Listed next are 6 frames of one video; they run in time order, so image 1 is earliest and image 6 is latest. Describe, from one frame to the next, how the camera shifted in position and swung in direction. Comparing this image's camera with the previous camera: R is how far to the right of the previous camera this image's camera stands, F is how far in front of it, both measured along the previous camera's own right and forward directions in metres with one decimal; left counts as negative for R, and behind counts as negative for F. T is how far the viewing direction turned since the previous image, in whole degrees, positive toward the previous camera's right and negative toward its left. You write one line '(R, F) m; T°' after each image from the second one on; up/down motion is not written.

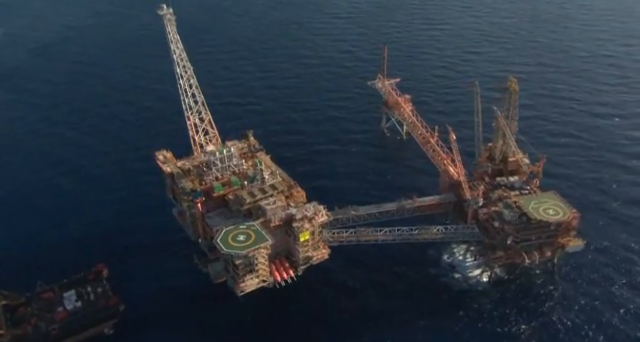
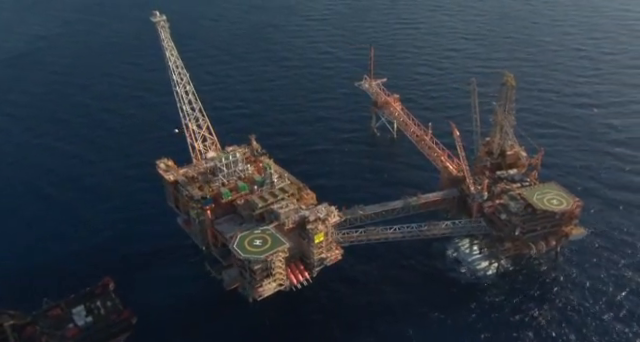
(-4.6, 0.0) m; +3°
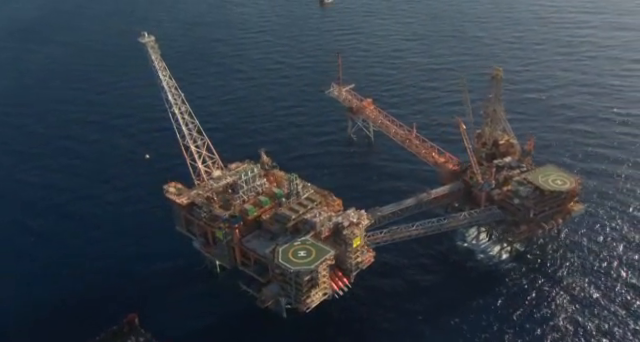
(-11.6, +0.5) m; +8°
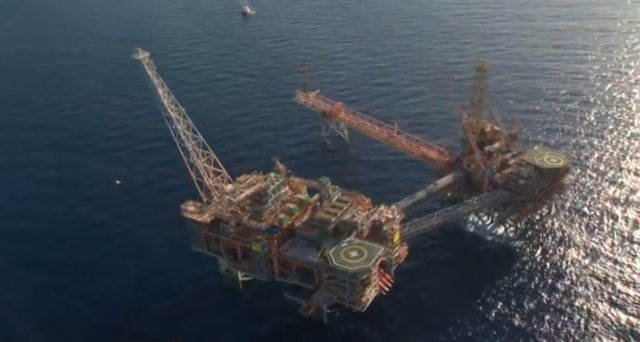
(-13.7, +0.9) m; +10°
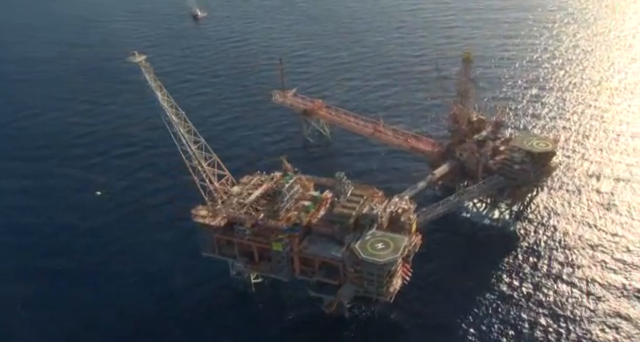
(-8.2, +0.3) m; +6°
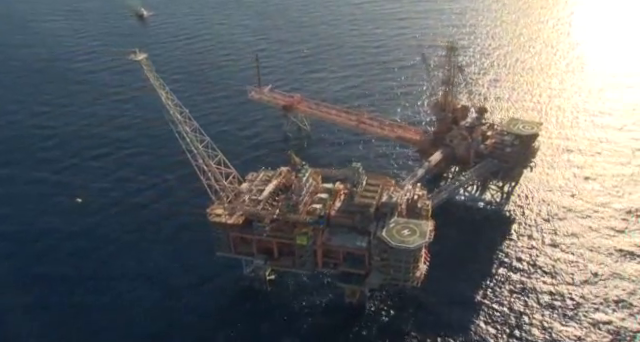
(-9.3, +0.4) m; +7°
